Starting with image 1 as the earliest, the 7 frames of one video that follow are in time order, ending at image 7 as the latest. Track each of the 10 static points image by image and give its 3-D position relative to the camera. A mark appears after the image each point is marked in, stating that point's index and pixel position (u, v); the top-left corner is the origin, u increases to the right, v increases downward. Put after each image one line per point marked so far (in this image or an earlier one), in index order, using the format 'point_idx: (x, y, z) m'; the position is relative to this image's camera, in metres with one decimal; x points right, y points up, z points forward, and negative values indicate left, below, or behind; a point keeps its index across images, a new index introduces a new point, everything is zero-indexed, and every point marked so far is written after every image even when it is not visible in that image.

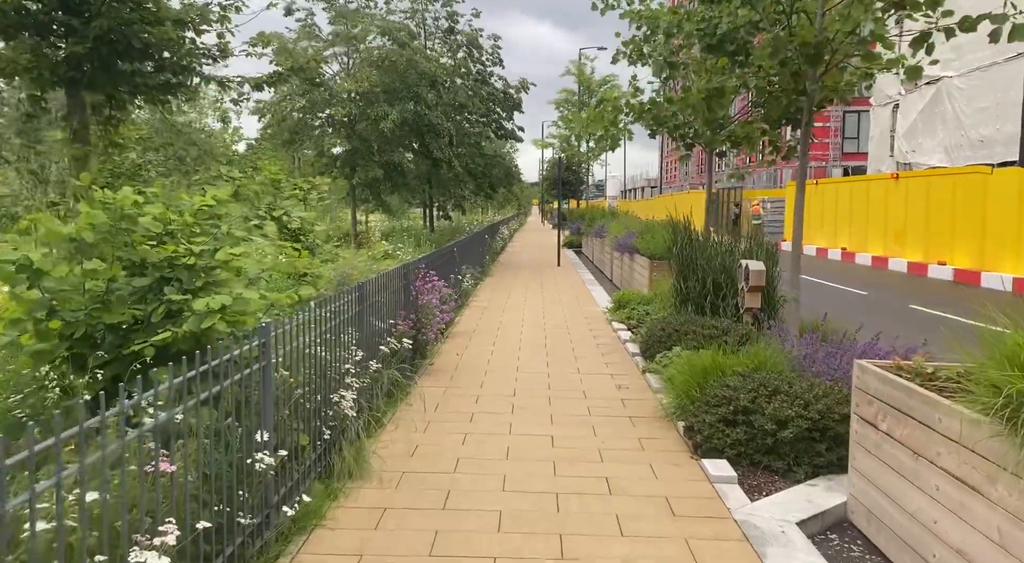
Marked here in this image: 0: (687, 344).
0: (+1.7, -0.6, +7.3) m
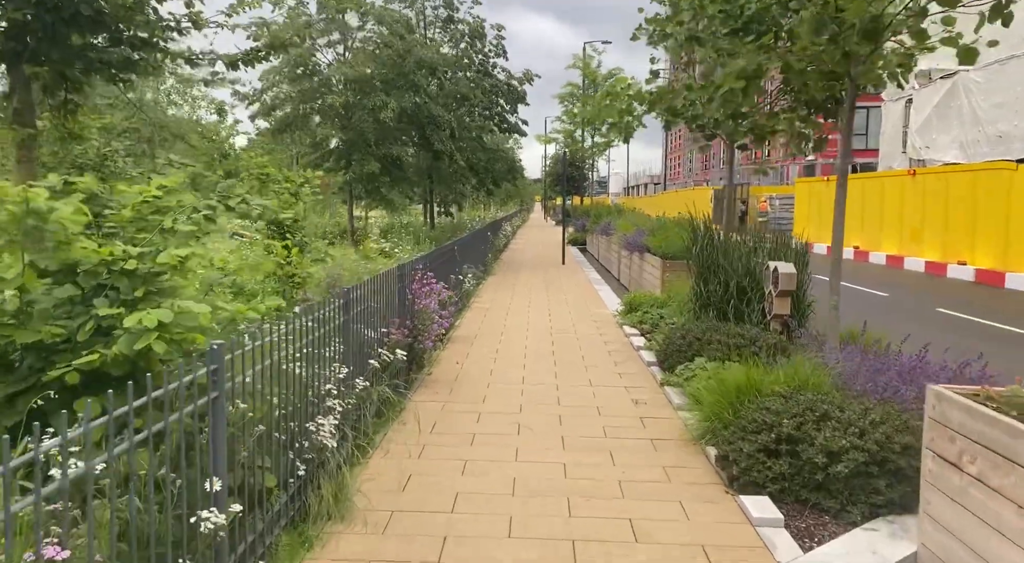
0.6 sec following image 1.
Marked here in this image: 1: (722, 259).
0: (+1.7, -0.6, +6.6) m
1: (+2.1, +0.2, +7.7) m
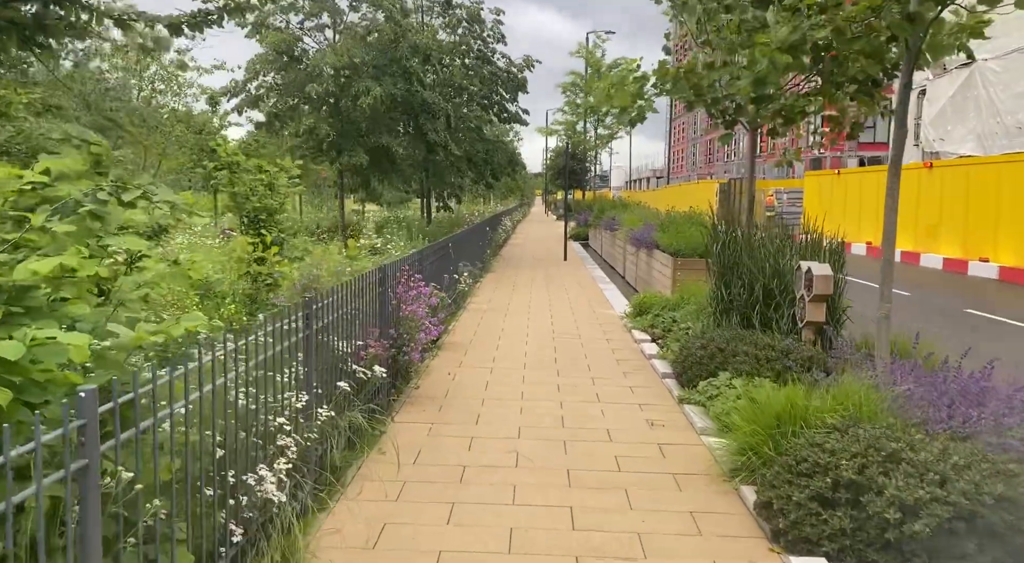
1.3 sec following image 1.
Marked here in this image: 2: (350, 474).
0: (+1.7, -0.7, +5.8) m
1: (+2.1, +0.2, +6.8) m
2: (-0.9, -1.0, +4.2) m
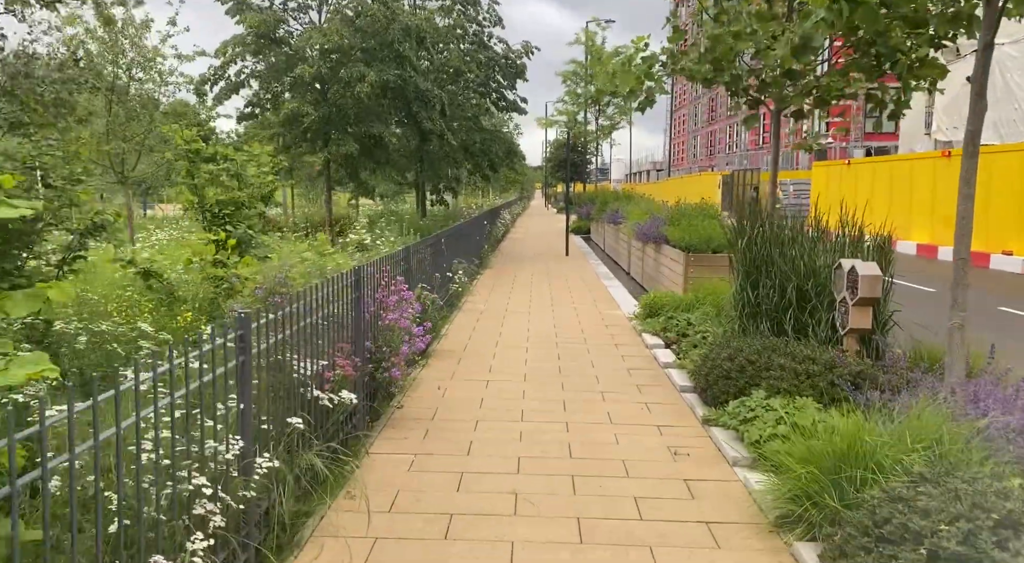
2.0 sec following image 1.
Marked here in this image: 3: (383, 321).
0: (+1.7, -0.7, +4.9) m
1: (+2.1, +0.2, +6.0) m
2: (-0.9, -1.1, +3.3) m
3: (-0.9, -0.3, +5.2) m
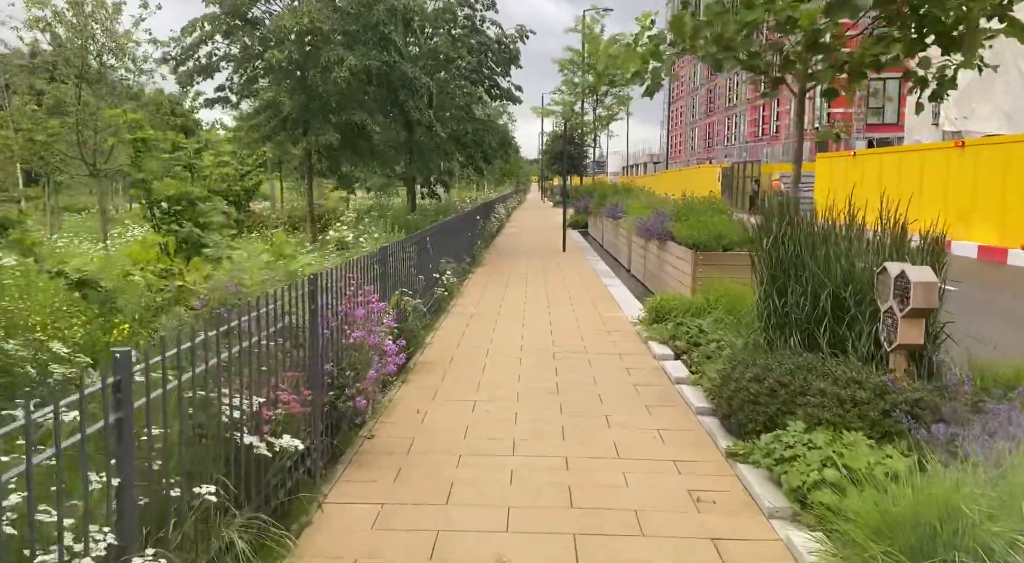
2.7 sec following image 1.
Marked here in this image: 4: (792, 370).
0: (+1.6, -0.7, +4.1) m
1: (+2.0, +0.2, +5.2) m
2: (-0.9, -1.1, +2.5) m
3: (-1.0, -0.3, +4.4) m
4: (+1.7, -0.5, +4.7) m
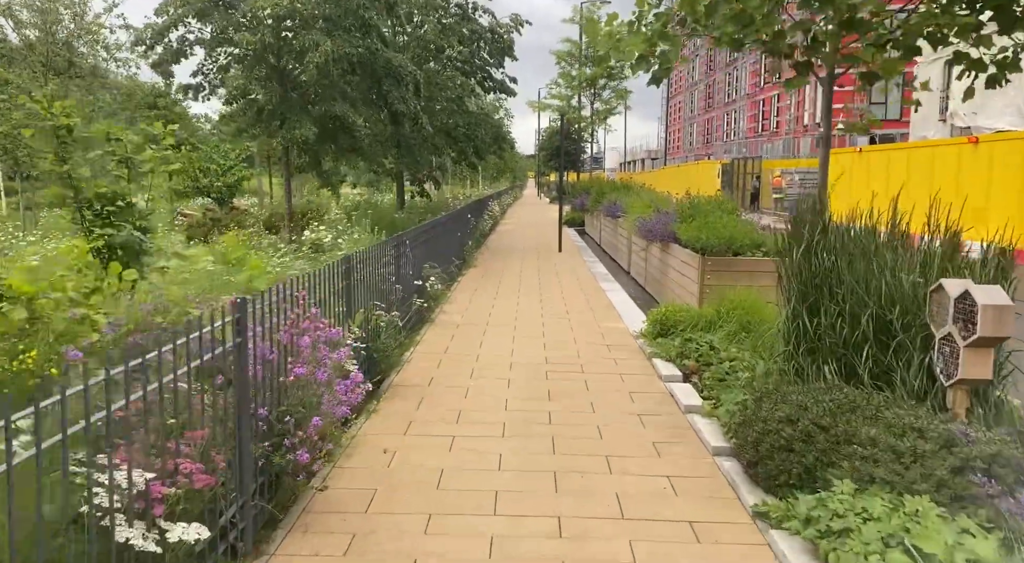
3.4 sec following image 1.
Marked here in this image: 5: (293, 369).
0: (+1.5, -0.8, +3.3) m
1: (+1.9, 0.0, +4.4) m
2: (-1.0, -1.3, +1.7) m
3: (-1.1, -0.4, +3.6) m
4: (+1.6, -0.6, +3.9) m
5: (-1.0, -0.4, +3.6) m
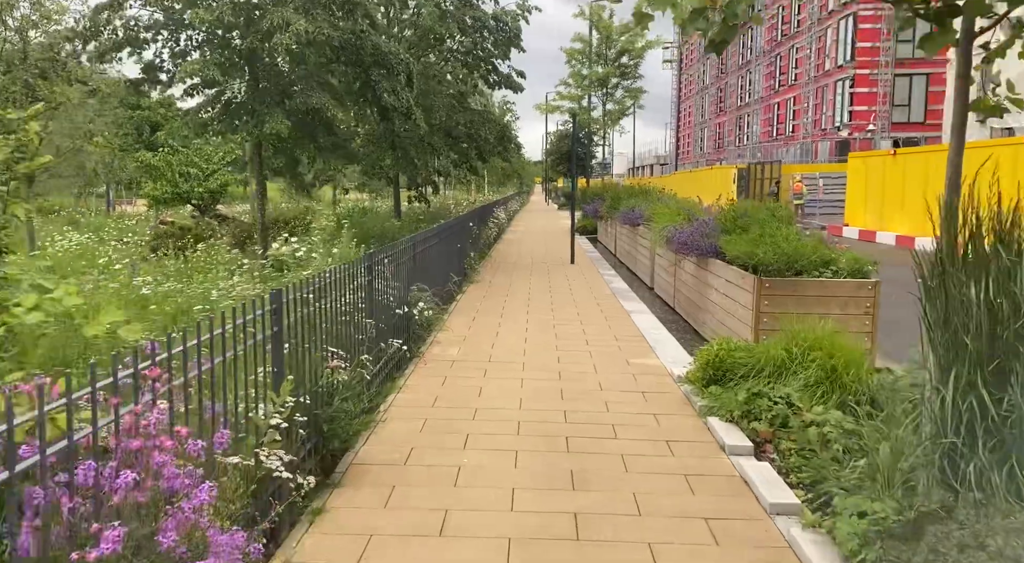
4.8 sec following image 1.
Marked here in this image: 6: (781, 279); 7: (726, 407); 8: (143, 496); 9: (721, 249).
0: (+1.5, -1.0, +1.7) m
1: (+1.9, -0.2, +2.7) m
2: (-1.0, -1.4, +0.1) m
3: (-1.0, -0.6, +2.0) m
4: (+1.6, -0.8, +2.2) m
5: (-1.0, -0.6, +1.9) m
6: (+2.2, 0.0, +6.2) m
7: (+1.4, -0.8, +5.0) m
8: (-1.0, -0.5, +2.1) m
9: (+2.1, +0.3, +7.6) m
